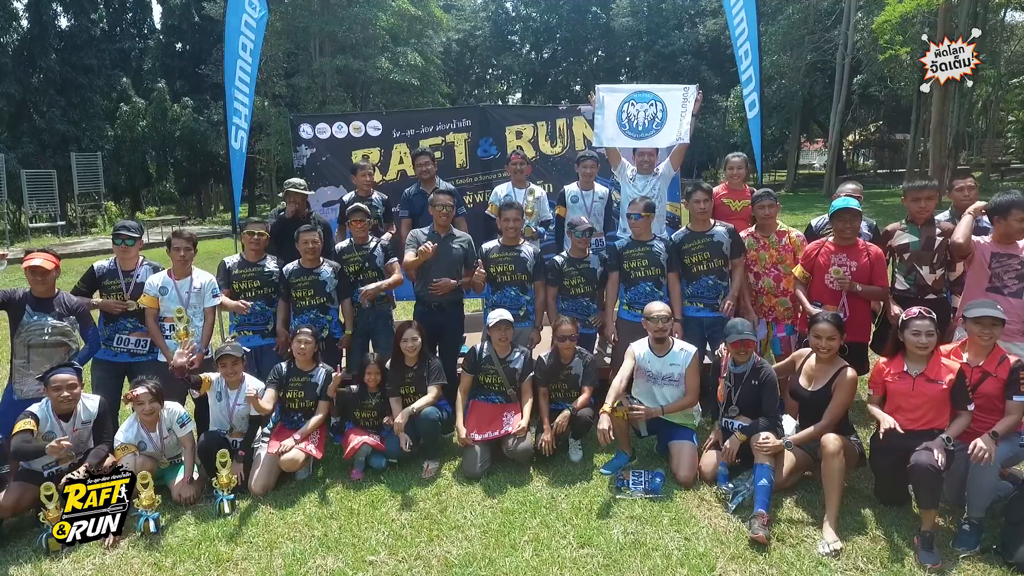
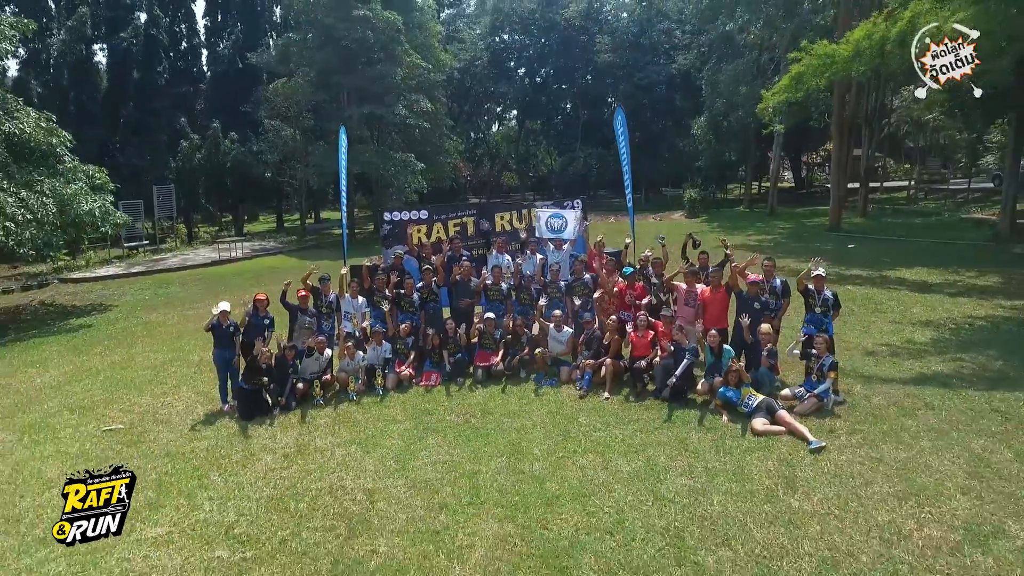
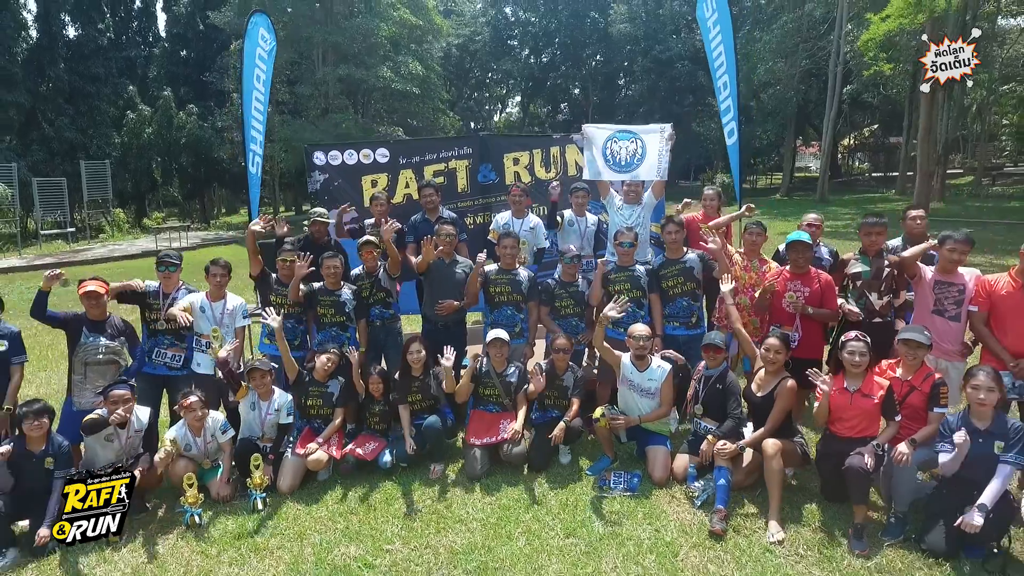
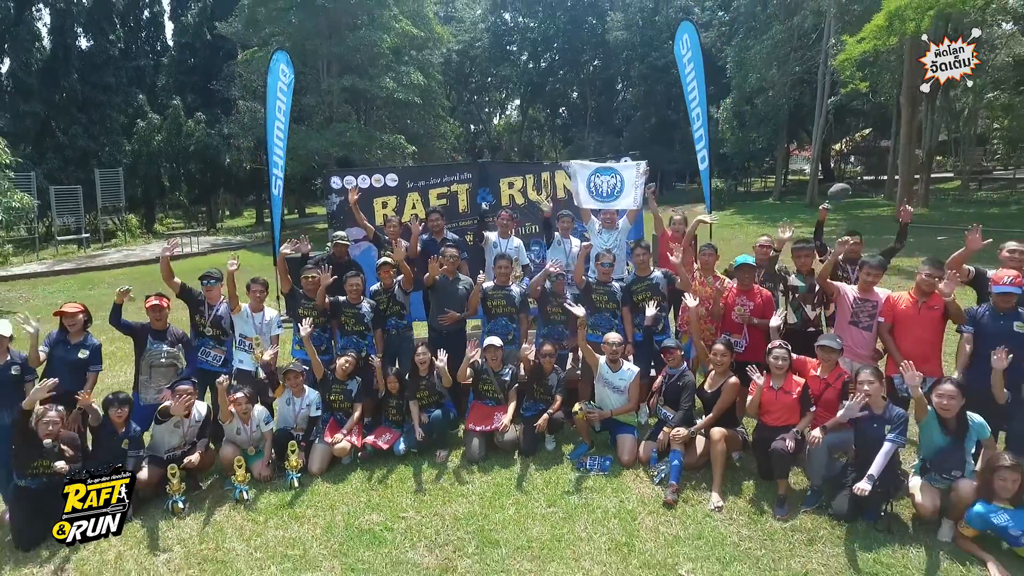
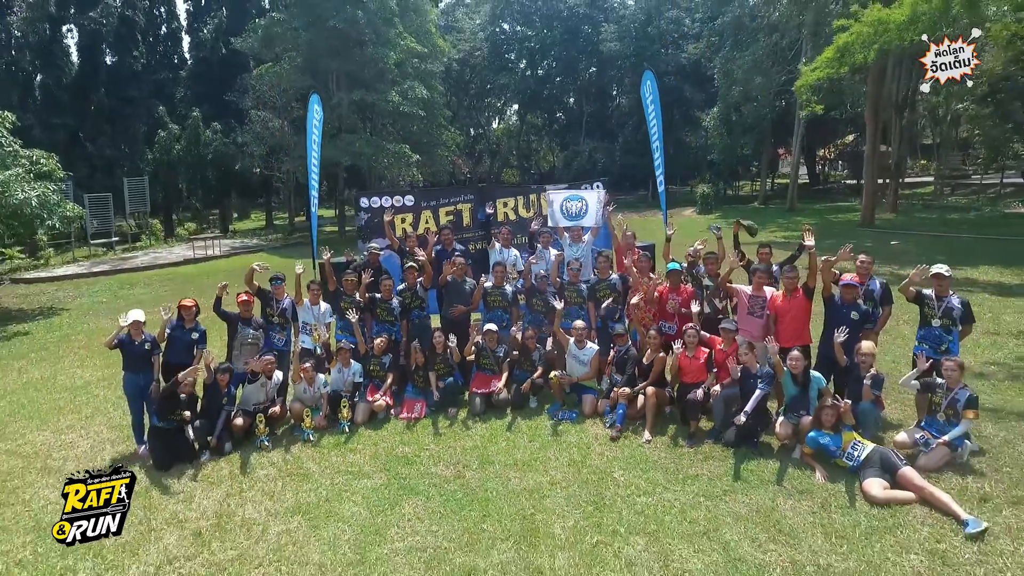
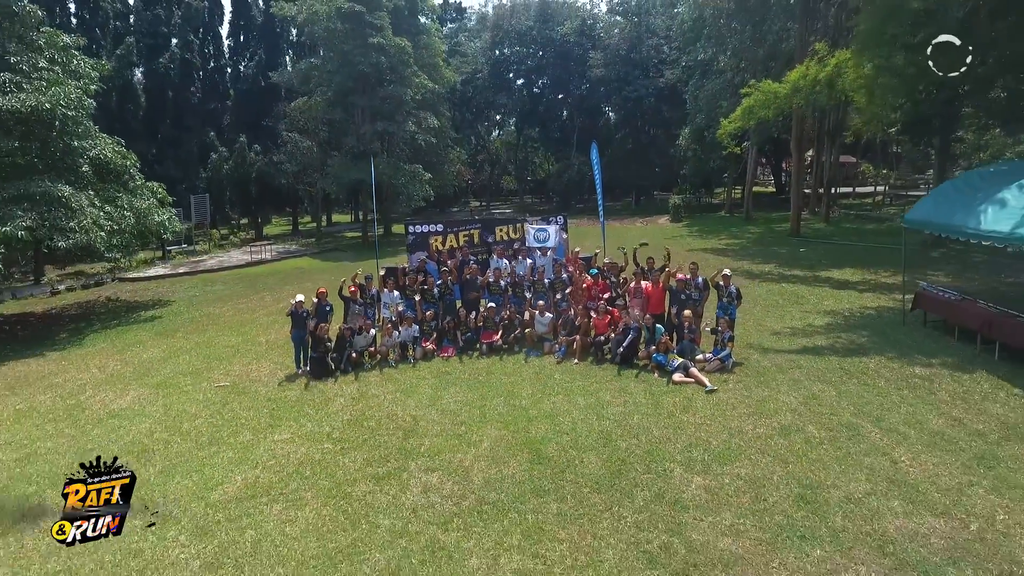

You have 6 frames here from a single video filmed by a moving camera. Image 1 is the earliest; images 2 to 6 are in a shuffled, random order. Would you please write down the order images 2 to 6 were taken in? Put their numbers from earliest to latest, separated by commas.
3, 4, 5, 2, 6
